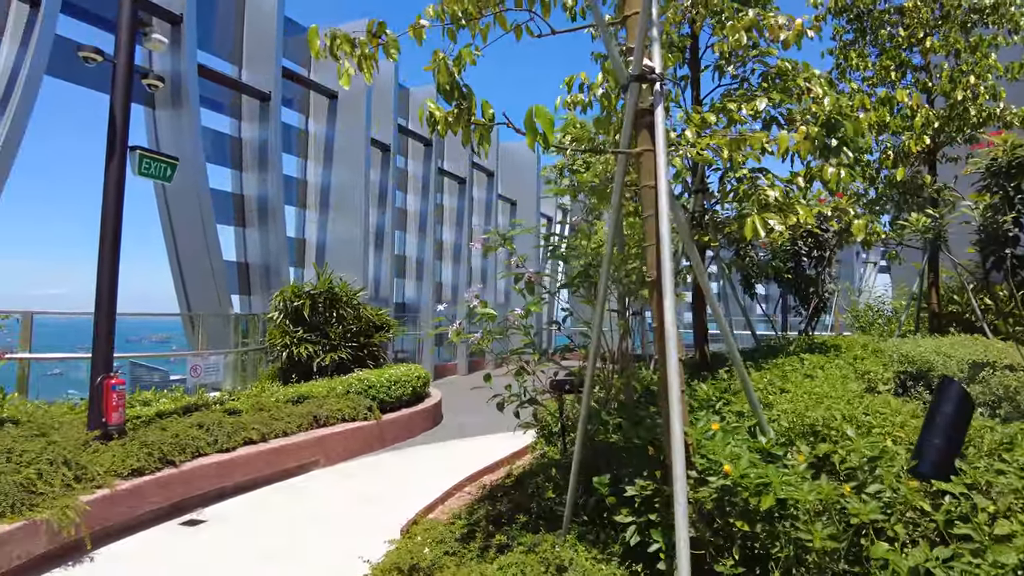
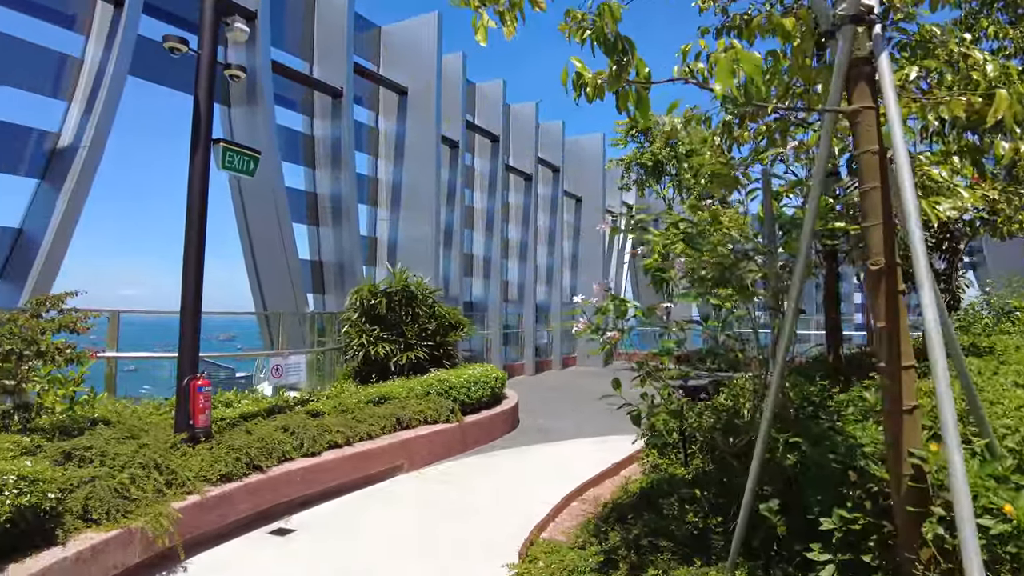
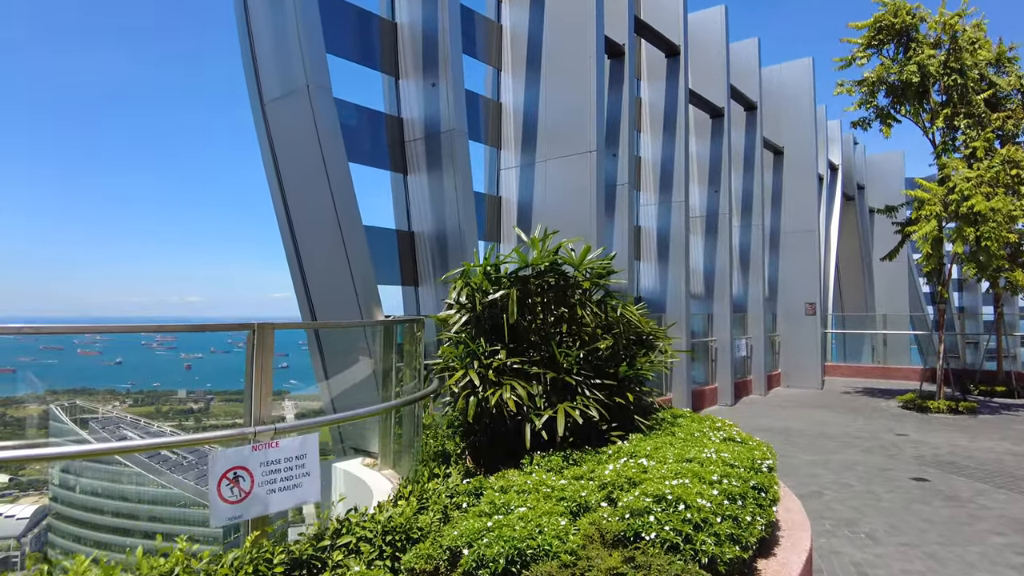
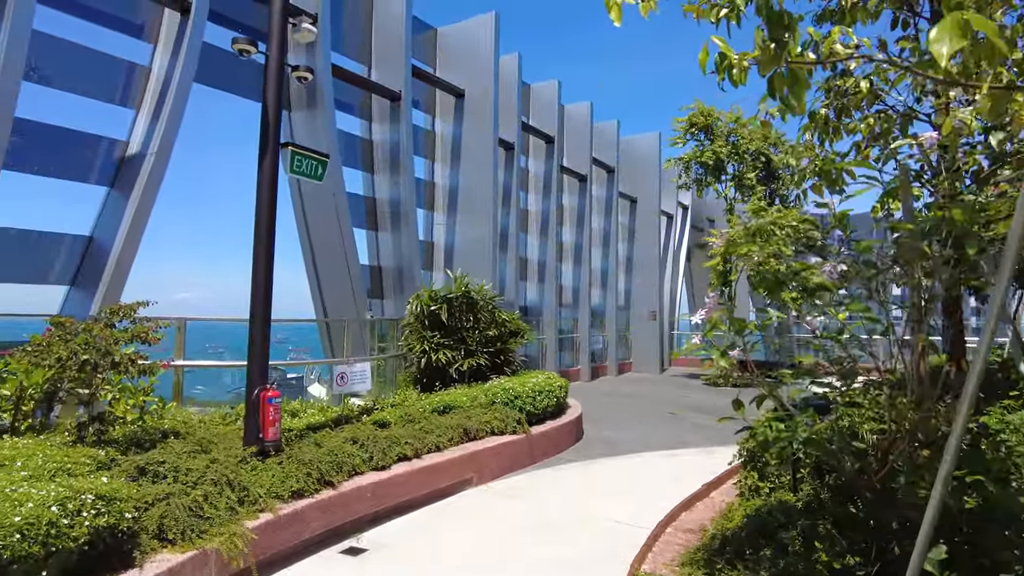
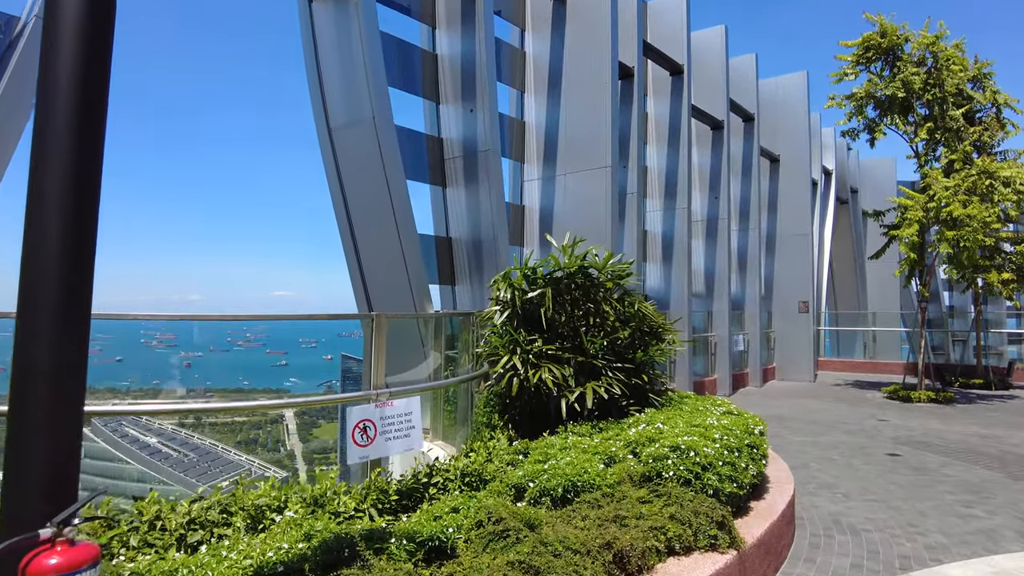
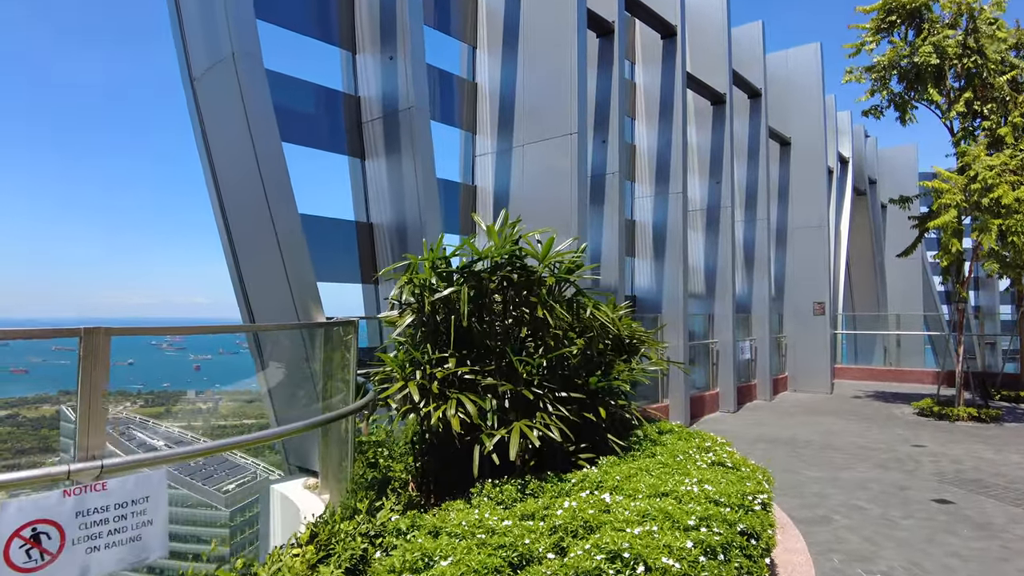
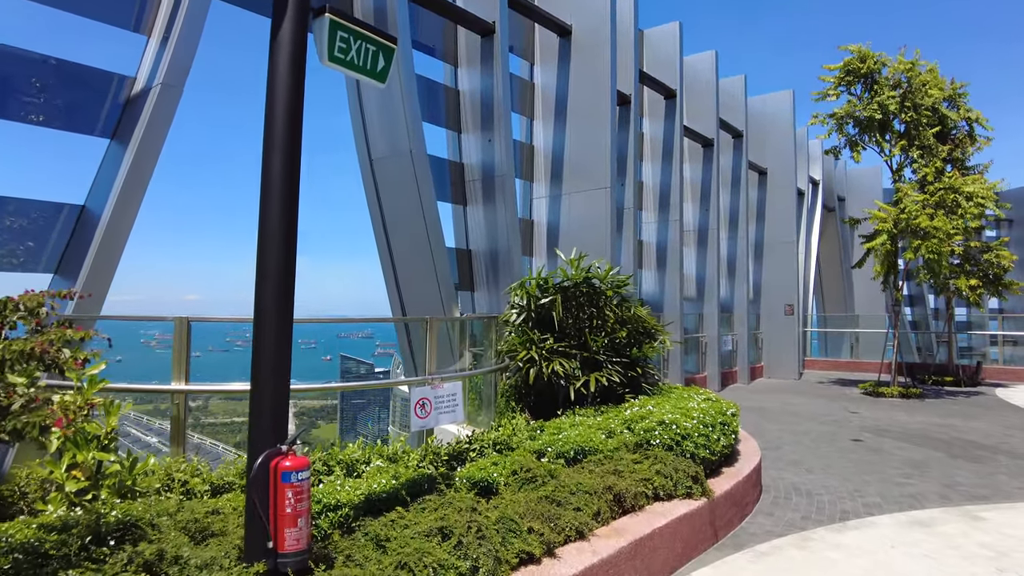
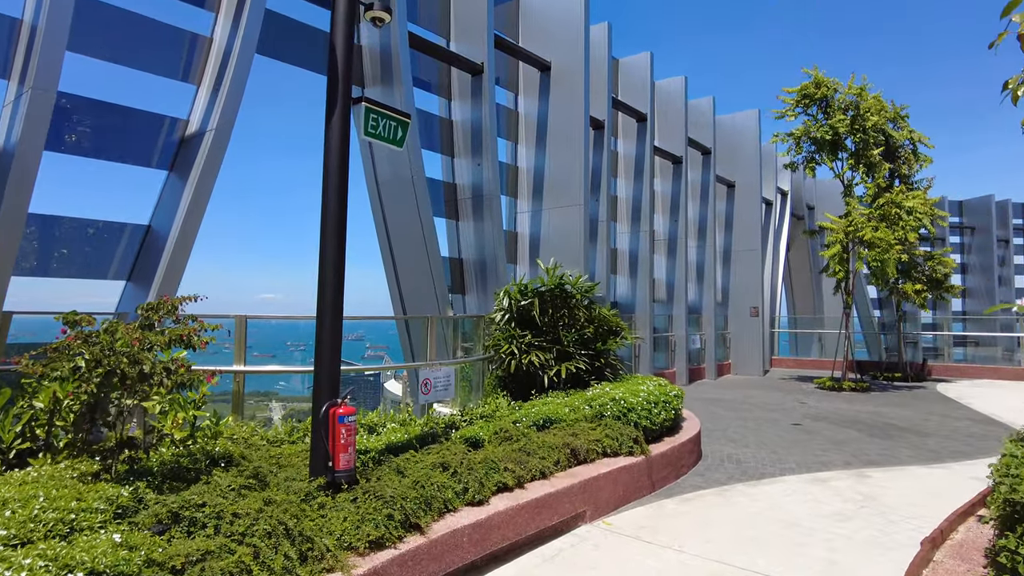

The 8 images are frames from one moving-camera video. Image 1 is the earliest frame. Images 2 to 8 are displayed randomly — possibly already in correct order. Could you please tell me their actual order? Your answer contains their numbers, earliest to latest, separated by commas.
2, 4, 8, 7, 5, 3, 6
